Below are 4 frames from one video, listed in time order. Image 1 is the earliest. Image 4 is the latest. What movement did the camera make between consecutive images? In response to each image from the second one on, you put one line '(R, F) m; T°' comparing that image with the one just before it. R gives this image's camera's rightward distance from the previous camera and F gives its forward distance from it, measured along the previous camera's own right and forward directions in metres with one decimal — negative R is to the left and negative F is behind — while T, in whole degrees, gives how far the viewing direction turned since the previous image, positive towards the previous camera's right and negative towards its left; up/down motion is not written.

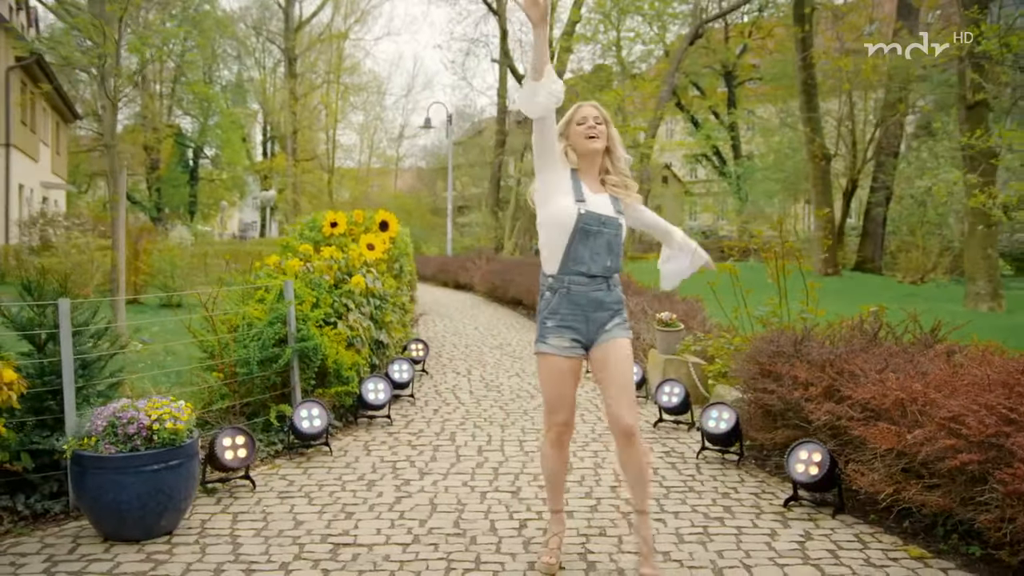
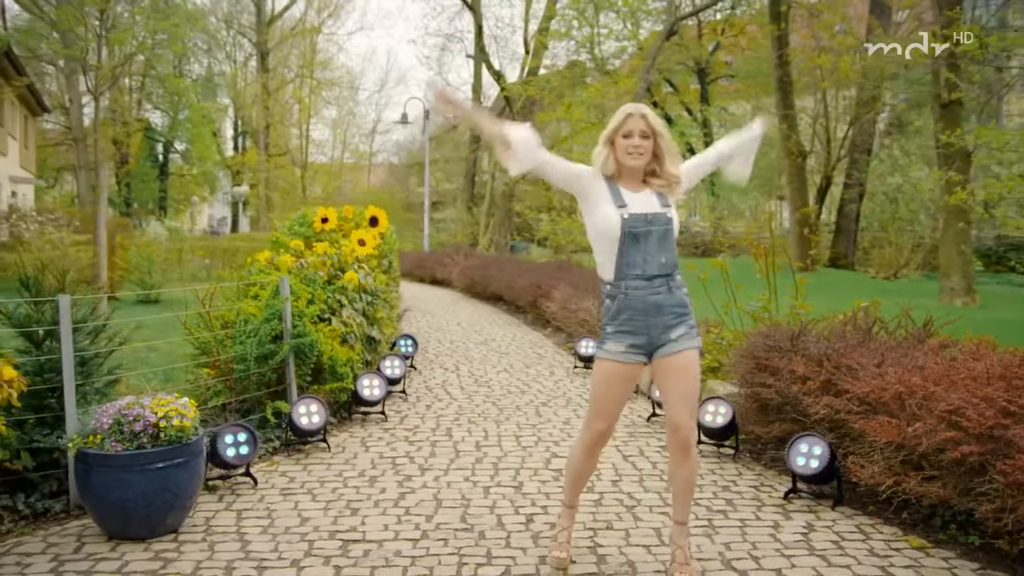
(-0.2, 0.0) m; +2°
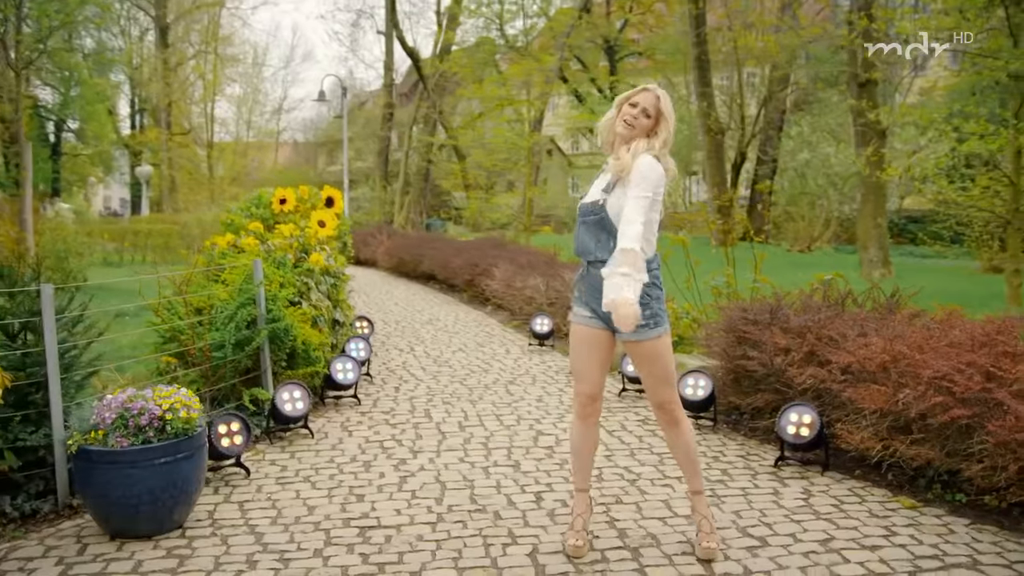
(-0.6, 0.0) m; +7°
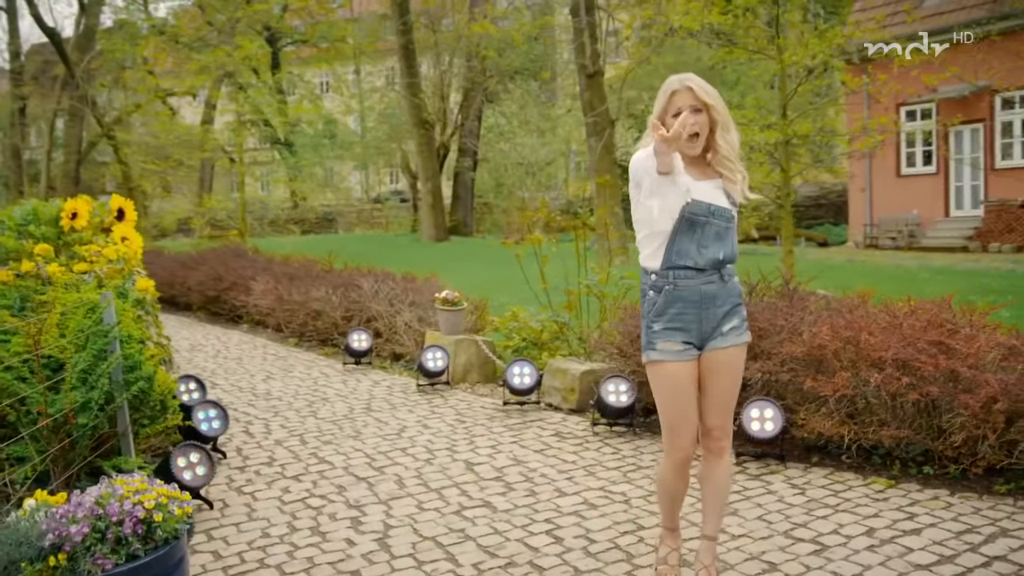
(-1.8, +1.1) m; +24°
